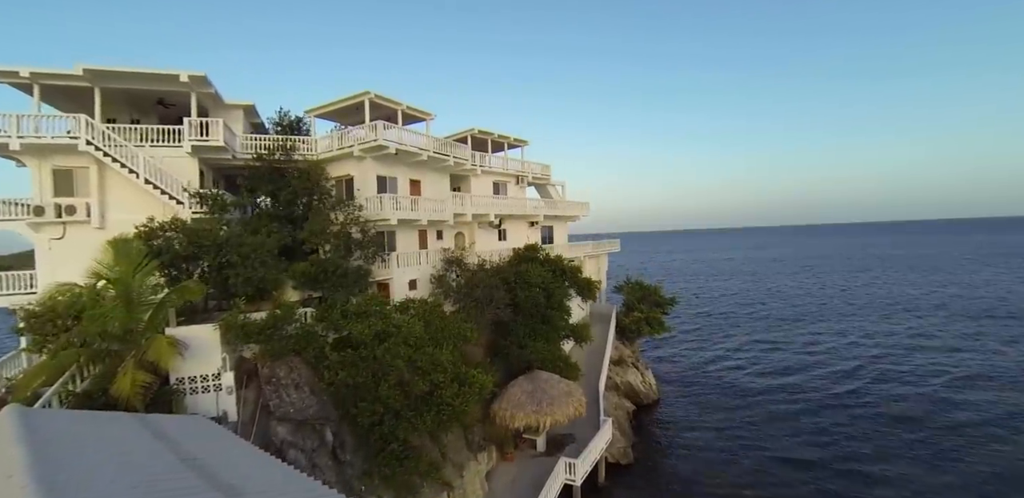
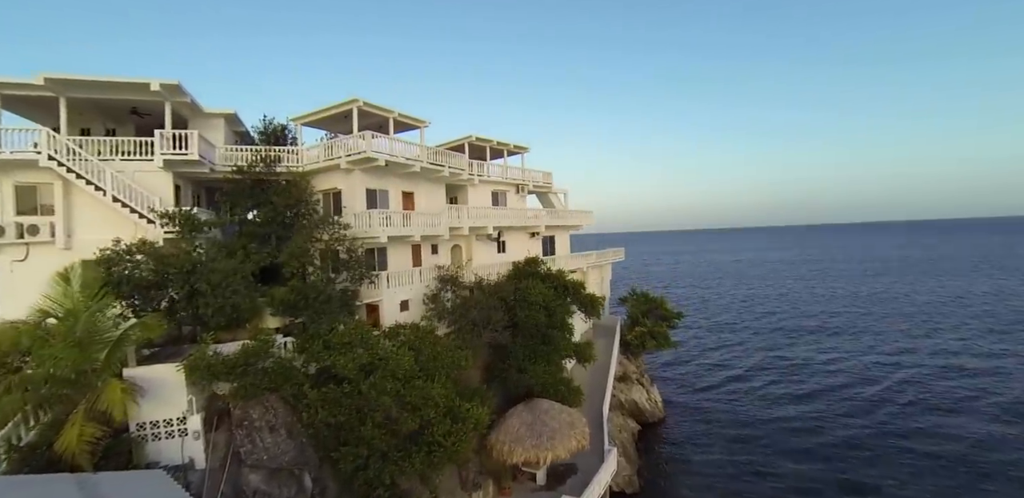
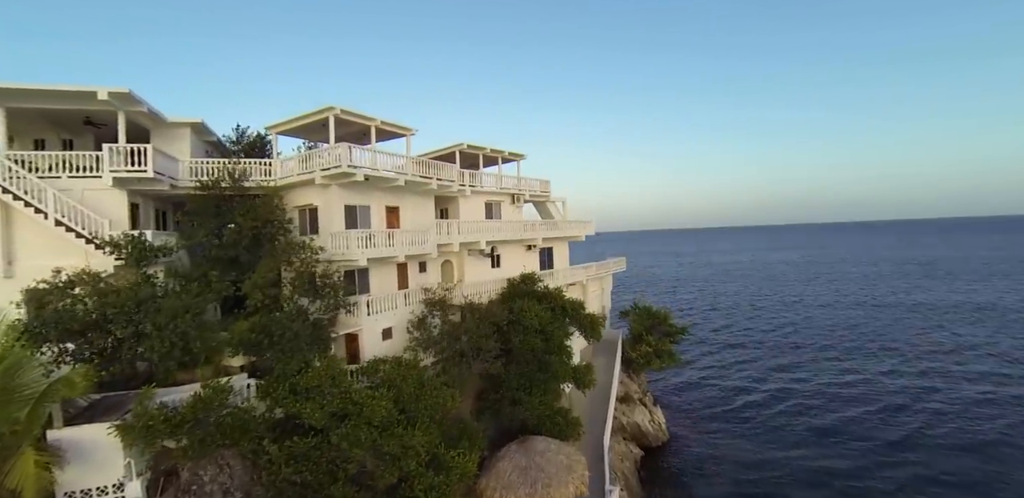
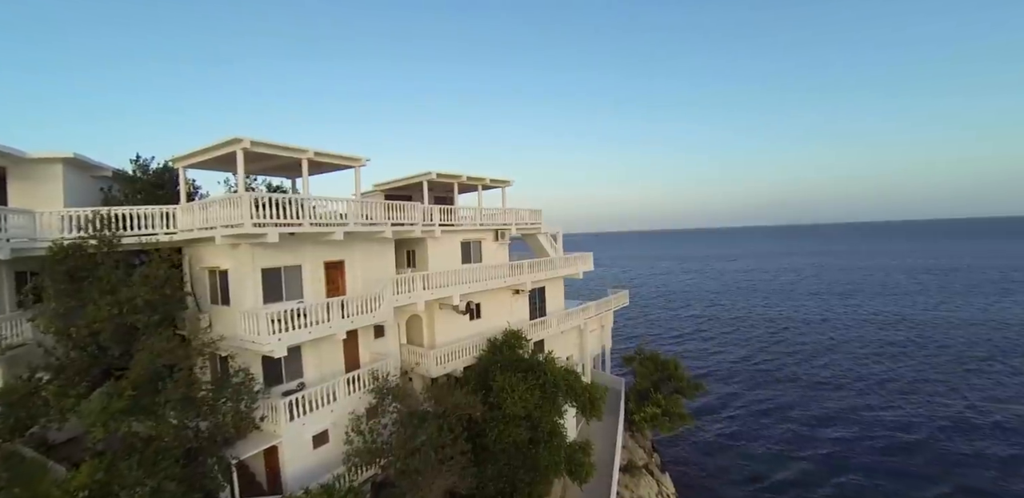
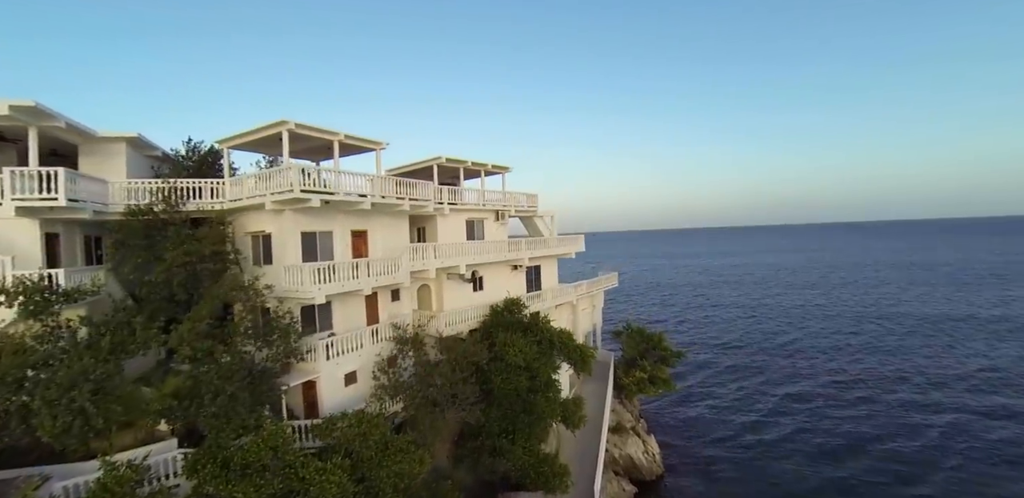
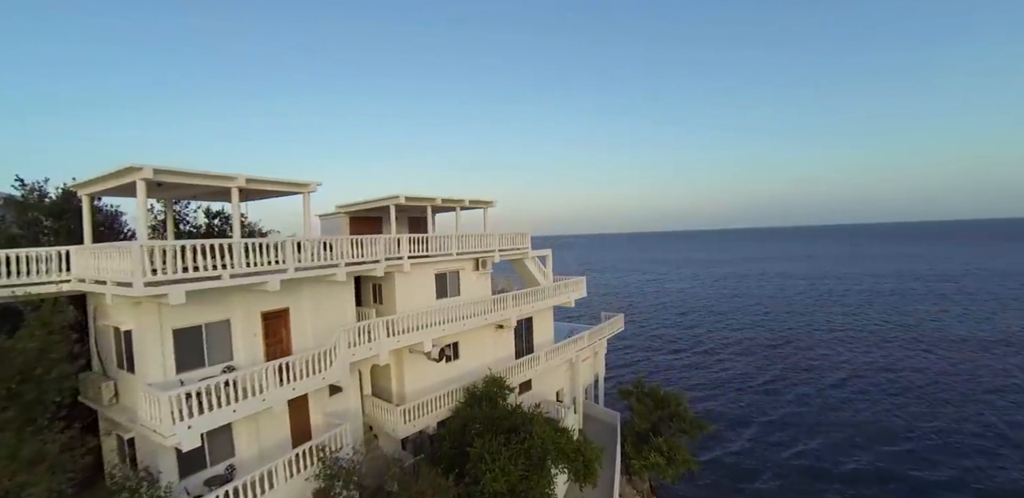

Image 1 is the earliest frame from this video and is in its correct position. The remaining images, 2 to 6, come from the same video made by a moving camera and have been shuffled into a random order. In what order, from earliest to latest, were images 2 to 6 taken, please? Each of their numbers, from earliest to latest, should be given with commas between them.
2, 3, 5, 4, 6
